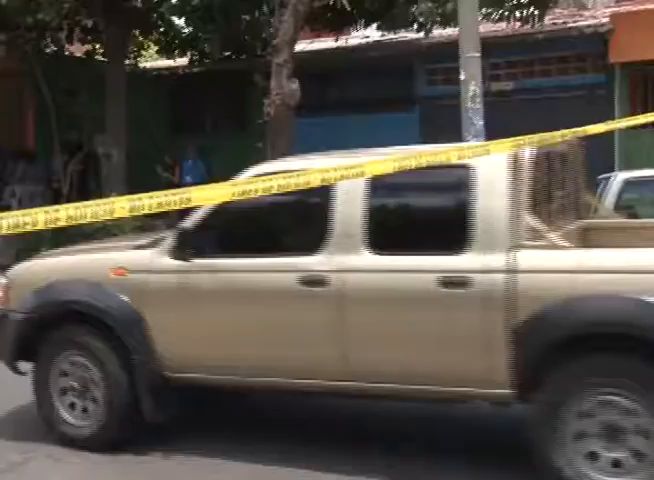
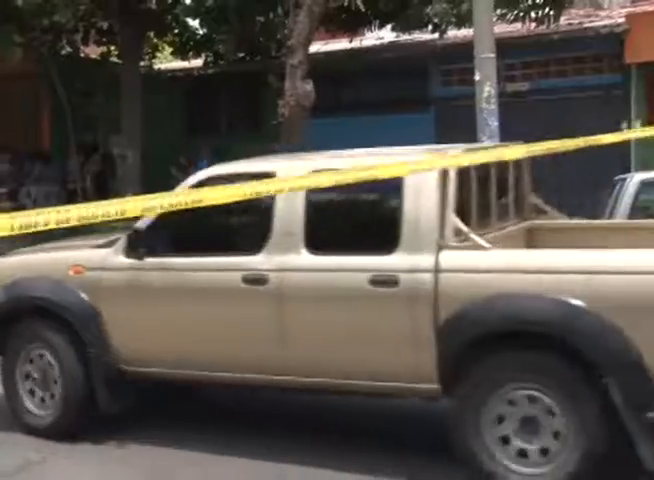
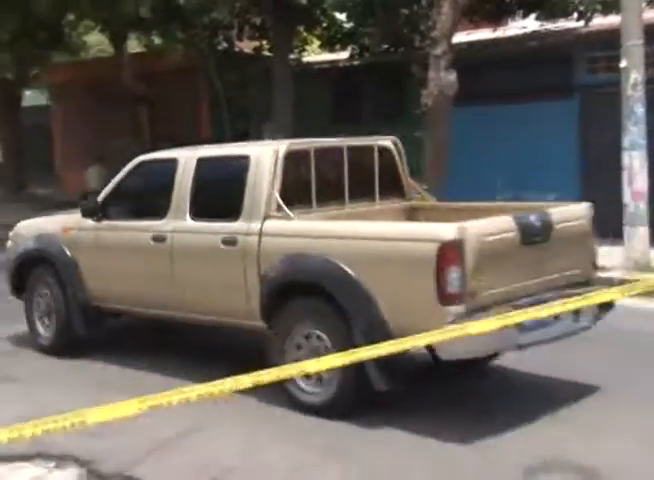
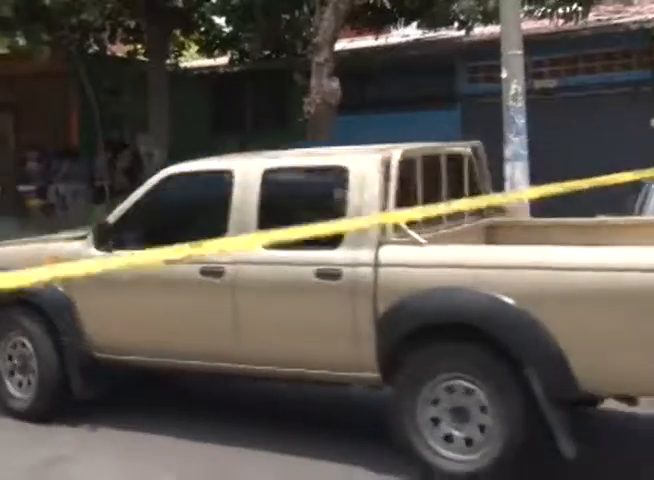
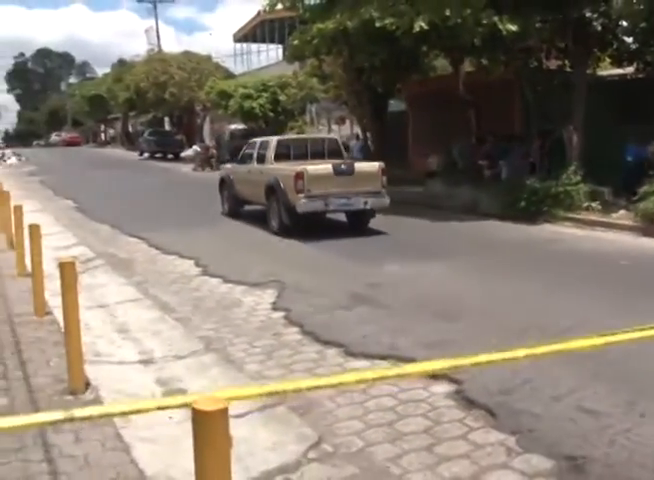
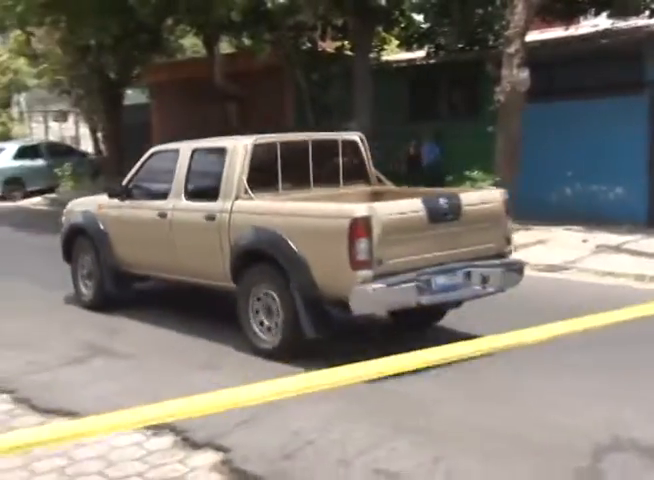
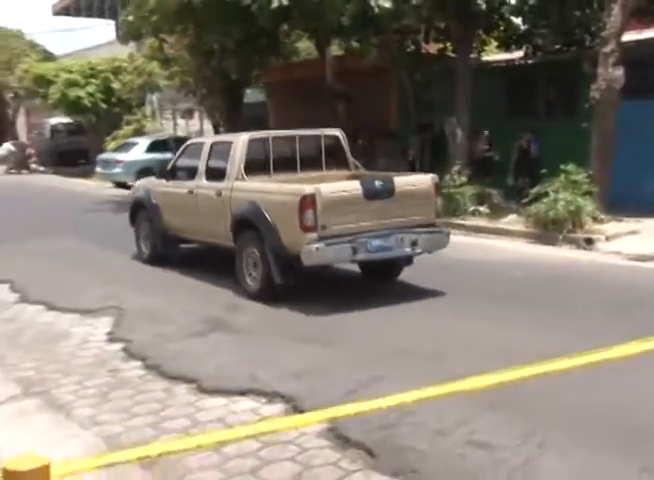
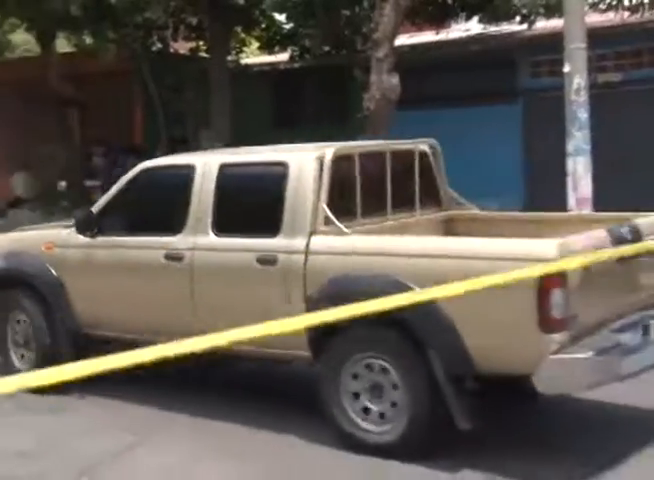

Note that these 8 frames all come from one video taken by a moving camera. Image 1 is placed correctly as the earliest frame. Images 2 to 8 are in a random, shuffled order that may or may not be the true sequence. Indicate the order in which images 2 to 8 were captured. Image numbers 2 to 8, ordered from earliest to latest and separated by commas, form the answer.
2, 4, 8, 3, 6, 7, 5
